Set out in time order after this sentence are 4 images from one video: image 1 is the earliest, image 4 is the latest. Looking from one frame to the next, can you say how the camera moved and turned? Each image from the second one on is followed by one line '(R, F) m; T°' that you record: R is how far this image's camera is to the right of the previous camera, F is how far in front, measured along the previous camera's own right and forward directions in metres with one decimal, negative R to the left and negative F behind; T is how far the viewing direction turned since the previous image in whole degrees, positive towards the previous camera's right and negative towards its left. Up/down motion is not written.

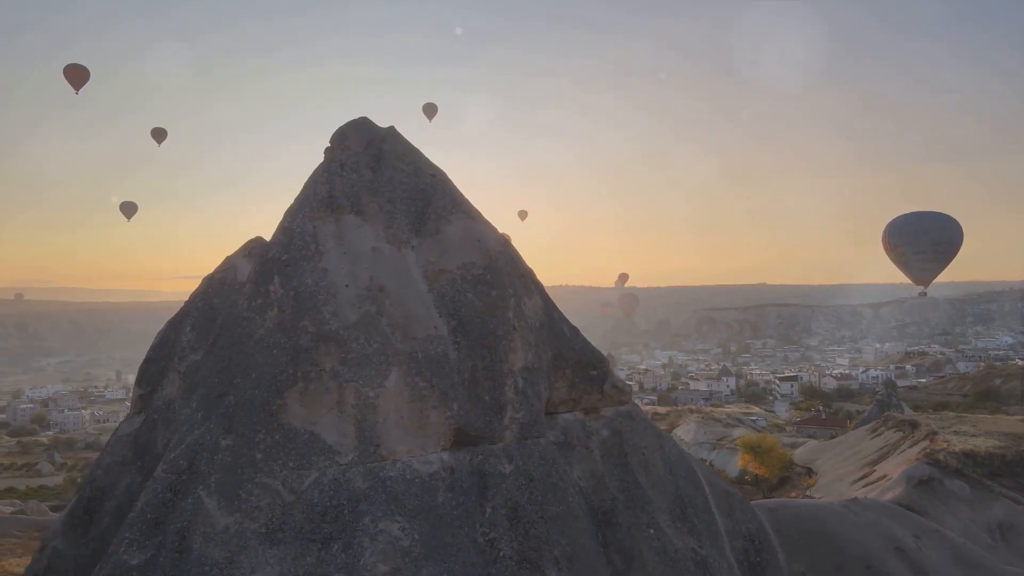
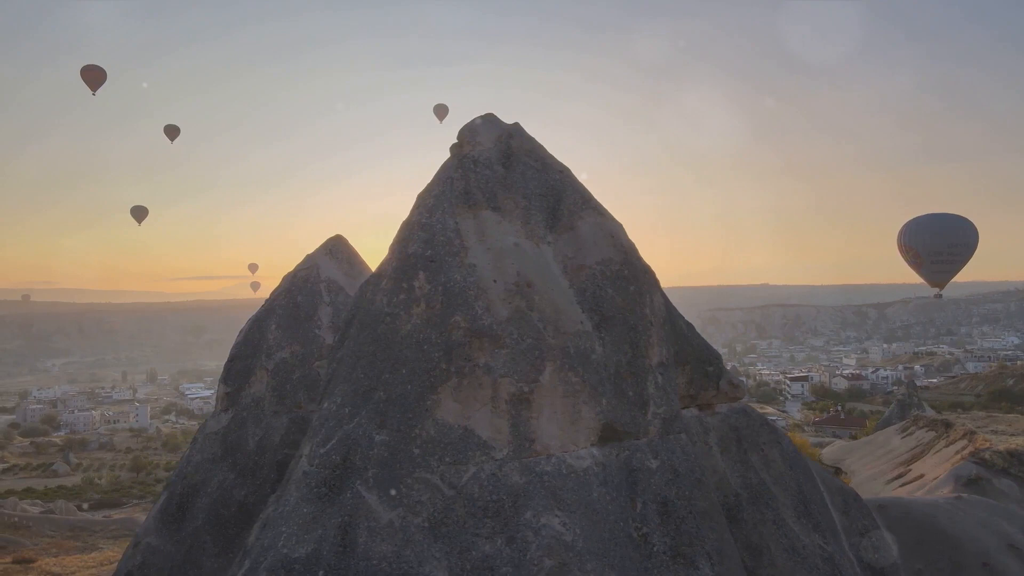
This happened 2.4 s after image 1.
(-0.9, 0.0) m; 0°
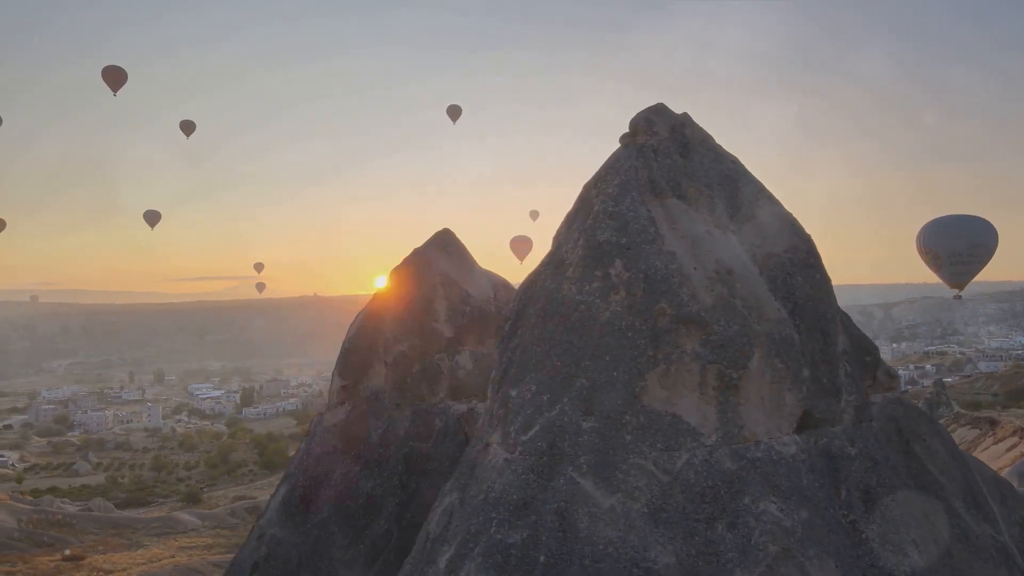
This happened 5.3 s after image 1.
(-1.2, 0.0) m; 0°
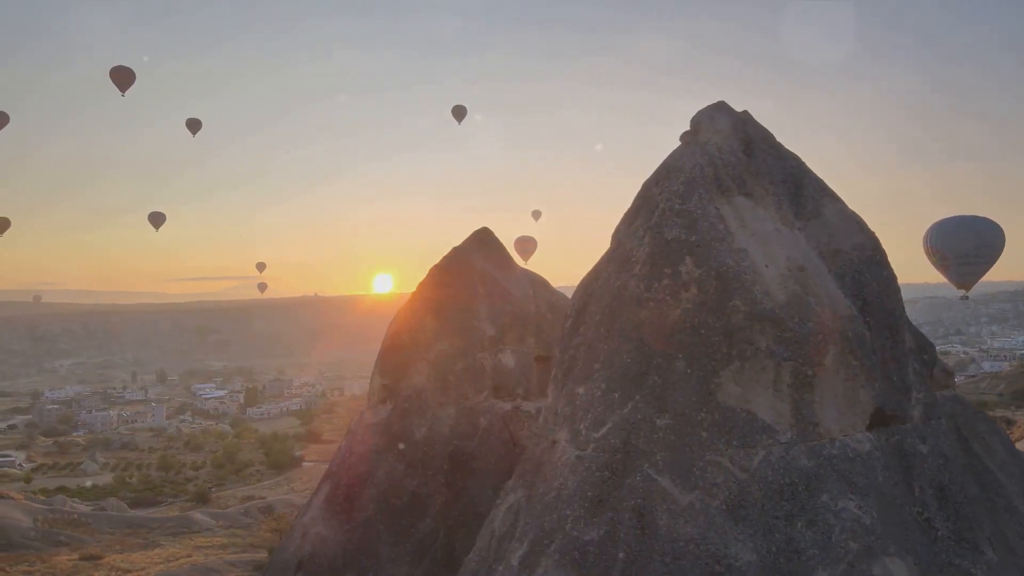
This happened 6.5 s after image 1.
(-0.4, 0.0) m; 0°
